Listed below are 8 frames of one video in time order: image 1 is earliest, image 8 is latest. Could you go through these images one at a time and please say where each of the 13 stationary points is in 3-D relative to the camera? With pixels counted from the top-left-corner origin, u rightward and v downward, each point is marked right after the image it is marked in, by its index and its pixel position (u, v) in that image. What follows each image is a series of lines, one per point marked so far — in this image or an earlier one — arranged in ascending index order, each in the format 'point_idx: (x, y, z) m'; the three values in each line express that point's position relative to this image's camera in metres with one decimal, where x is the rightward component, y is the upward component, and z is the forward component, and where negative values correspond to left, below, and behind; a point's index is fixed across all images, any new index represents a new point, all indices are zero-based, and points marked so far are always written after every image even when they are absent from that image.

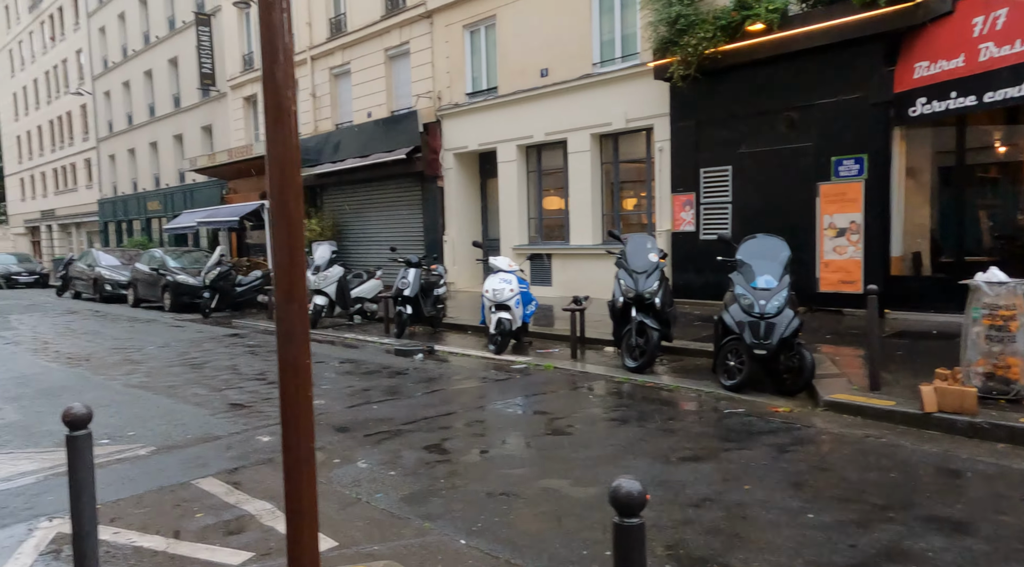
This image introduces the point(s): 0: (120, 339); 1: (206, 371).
0: (-5.7, -0.8, +10.8) m
1: (-2.9, -0.8, +7.1) m
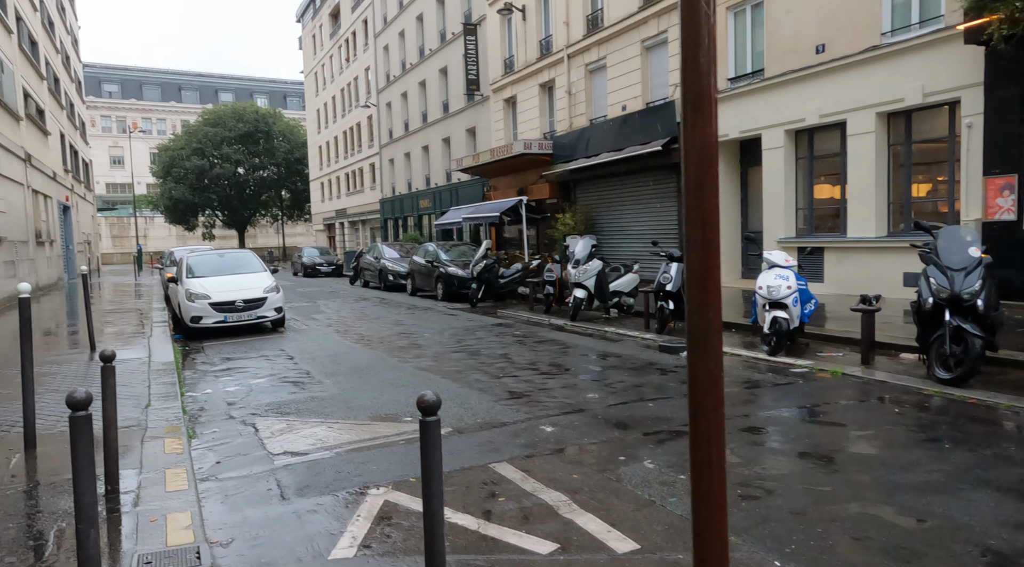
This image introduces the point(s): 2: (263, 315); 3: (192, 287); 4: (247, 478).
0: (-1.7, -0.7, +12.0) m
1: (-0.3, -0.8, +7.6) m
2: (-4.0, -0.5, +11.9) m
3: (-5.1, 0.0, +11.9) m
4: (-1.5, -1.1, +4.2) m
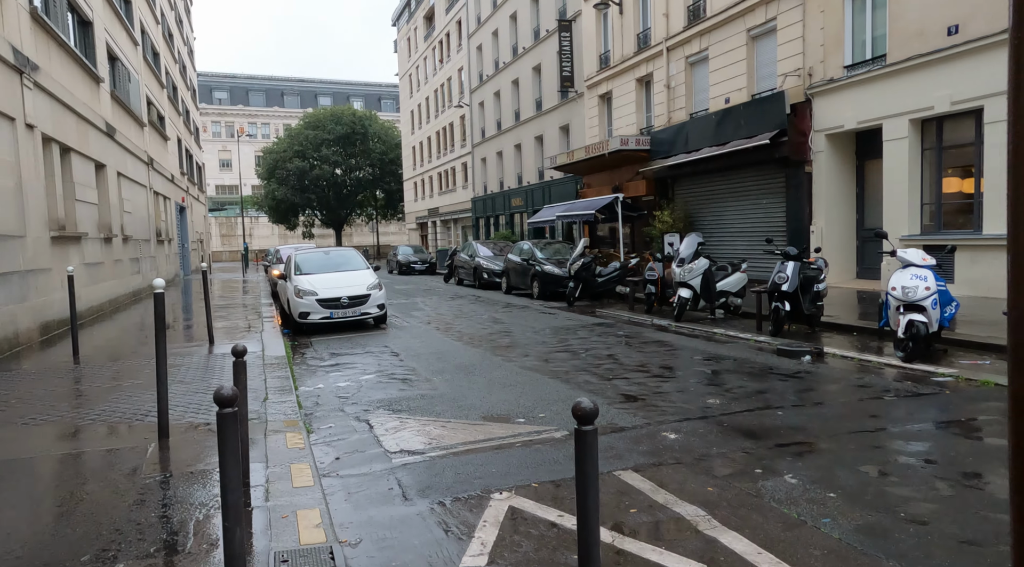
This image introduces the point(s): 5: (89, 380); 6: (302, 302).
0: (-0.1, -0.6, +12.0) m
1: (+0.8, -0.8, +7.5) m
2: (-2.4, -0.5, +12.1) m
3: (-3.5, 0.0, +12.2) m
4: (-0.8, -1.1, +4.2) m
5: (-4.6, -1.0, +8.1) m
6: (-3.4, -0.3, +11.9) m
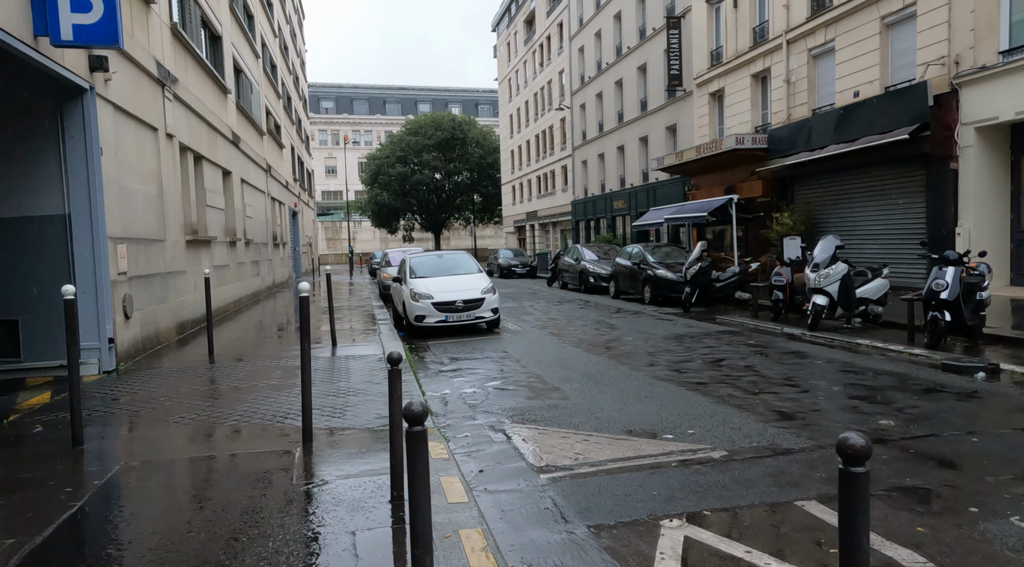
0: (+1.7, -0.7, +11.6) m
1: (+2.0, -0.8, +7.0) m
2: (-0.5, -0.5, +12.1) m
3: (-1.6, -0.1, +12.3) m
4: (0.0, -1.1, +4.0) m
5: (-3.2, -1.1, +8.3) m
6: (-1.5, -0.4, +12.0) m
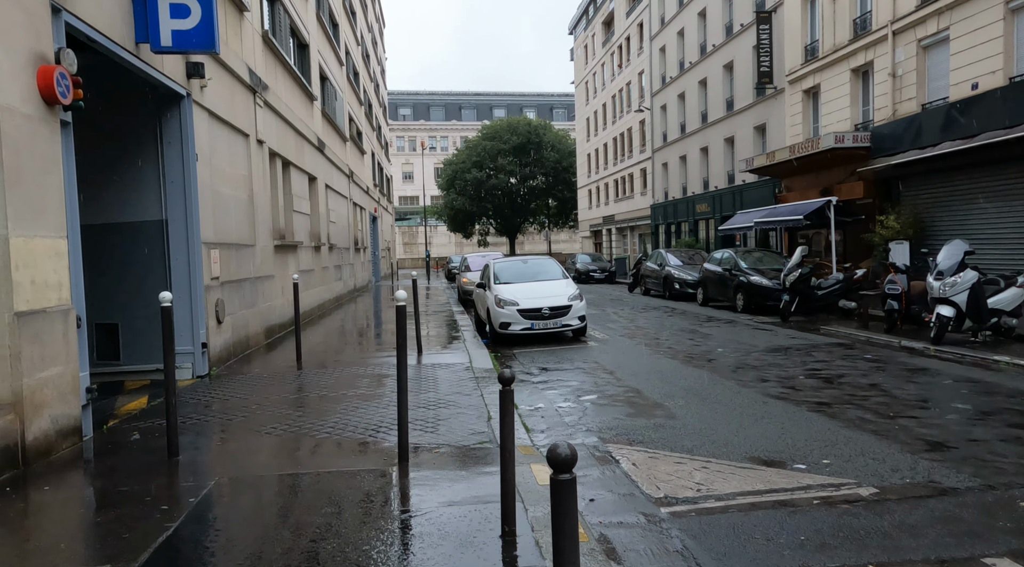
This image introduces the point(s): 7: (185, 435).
0: (+3.0, -0.8, +11.0) m
1: (+2.9, -0.9, +6.4) m
2: (+0.9, -0.6, +11.7) m
3: (-0.2, -0.2, +12.0) m
4: (+0.6, -1.2, +3.6) m
5: (-2.2, -1.1, +8.2) m
6: (-0.1, -0.5, +11.7) m
7: (-2.6, -1.2, +6.0) m
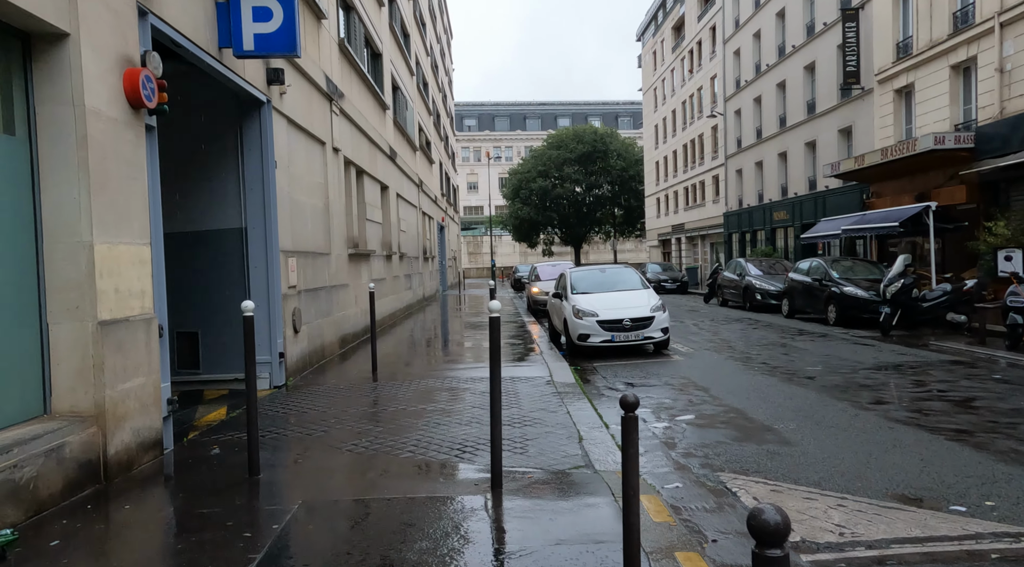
0: (+4.2, -1.0, +10.3) m
1: (+3.7, -1.0, +5.7) m
2: (+2.1, -0.8, +11.1) m
3: (+1.0, -0.3, +11.6) m
4: (+1.1, -1.2, +3.1) m
5: (-1.3, -1.2, +7.9) m
6: (+1.1, -0.6, +11.2) m
7: (-1.9, -1.3, +5.7) m
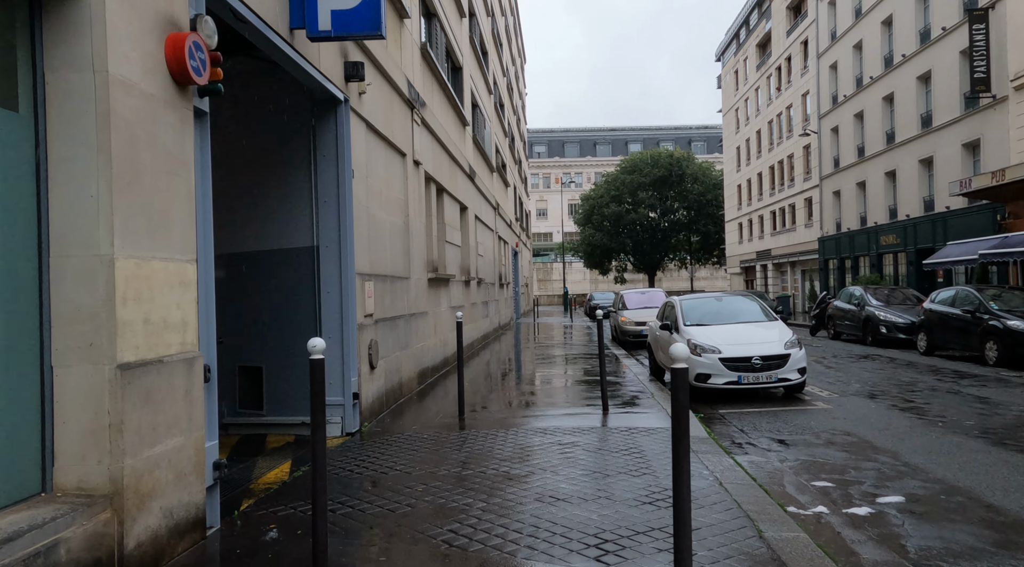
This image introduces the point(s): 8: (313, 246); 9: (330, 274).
0: (+5.5, -1.3, +8.3) m
1: (+4.5, -1.2, +3.8) m
2: (+3.4, -1.2, +9.3) m
3: (+2.5, -0.7, +9.9) m
4: (+1.8, -1.3, +1.4) m
5: (-0.2, -1.5, +6.4) m
6: (+2.4, -1.0, +9.5) m
7: (-1.0, -1.5, +4.3) m
8: (-2.0, +0.4, +7.6) m
9: (-1.9, +0.1, +7.5) m
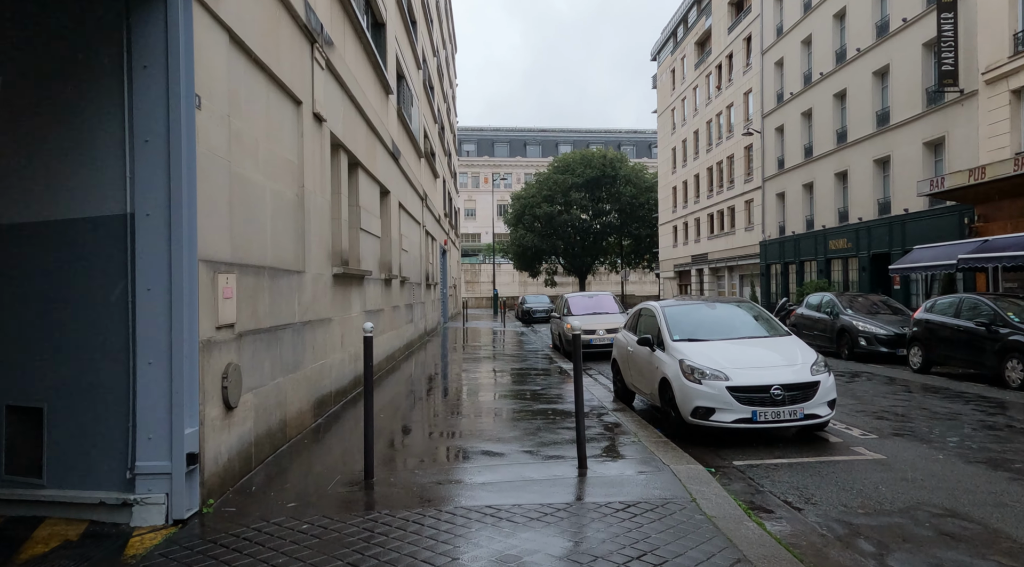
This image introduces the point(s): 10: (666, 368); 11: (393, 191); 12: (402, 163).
0: (+4.9, -1.4, +6.1) m
1: (+4.5, -1.3, +1.6) m
2: (+2.8, -1.2, +7.0) m
3: (+1.8, -0.7, +7.4) m
4: (+1.9, -1.3, -1.1) m
5: (-0.5, -1.5, +3.7) m
6: (+1.8, -1.0, +7.0) m
7: (-1.1, -1.4, +1.5) m
8: (-2.4, +0.4, +4.6) m
9: (-2.3, +0.2, +4.6) m
10: (+1.6, -0.9, +7.7) m
11: (-2.5, +1.9, +15.4) m
12: (-2.5, +2.8, +17.1) m
